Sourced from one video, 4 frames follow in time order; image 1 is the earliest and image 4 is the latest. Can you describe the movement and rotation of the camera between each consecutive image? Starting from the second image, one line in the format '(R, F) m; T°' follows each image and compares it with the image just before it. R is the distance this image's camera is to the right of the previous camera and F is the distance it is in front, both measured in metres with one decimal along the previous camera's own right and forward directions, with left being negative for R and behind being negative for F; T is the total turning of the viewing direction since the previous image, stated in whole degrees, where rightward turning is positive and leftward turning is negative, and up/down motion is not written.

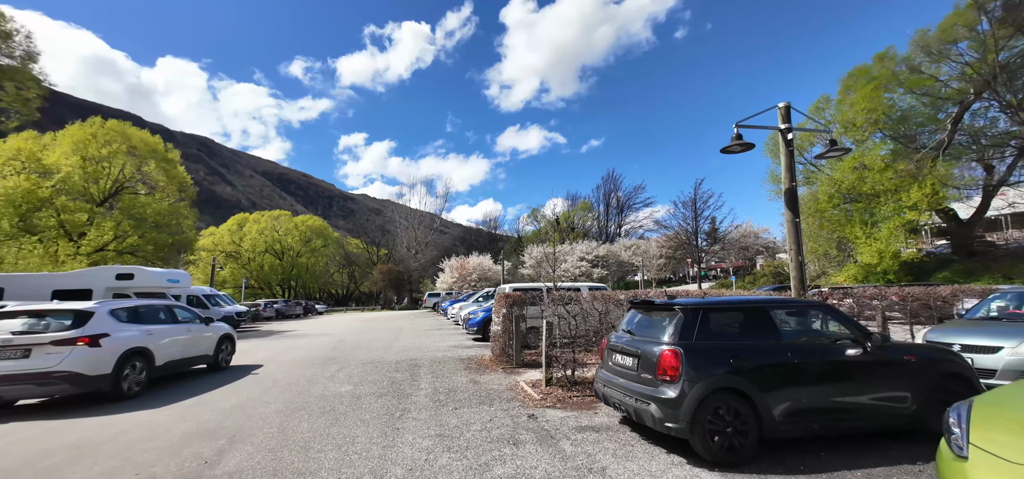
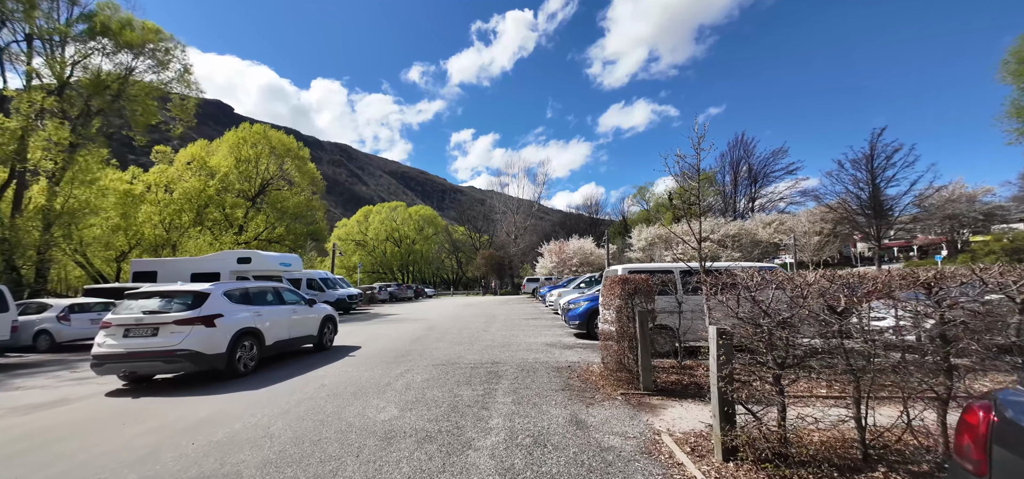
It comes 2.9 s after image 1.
(-0.2, +2.8) m; -15°
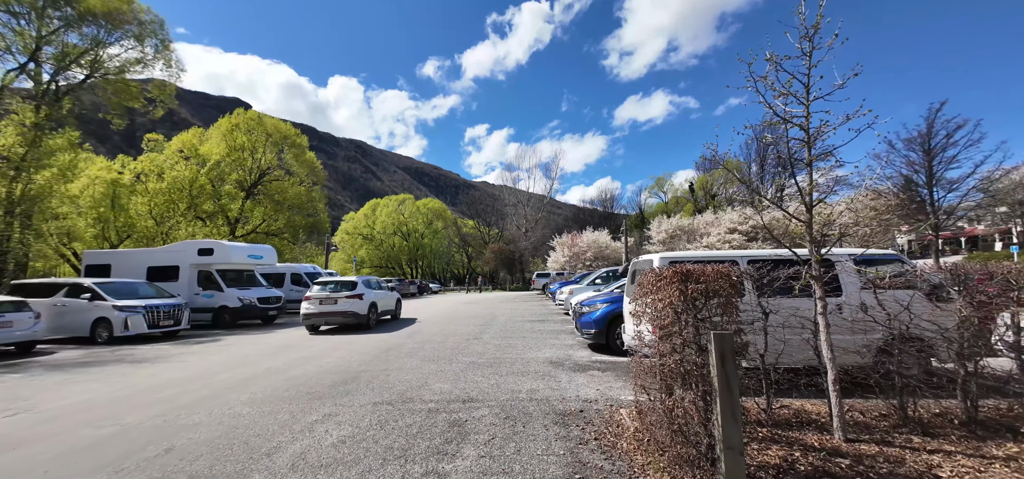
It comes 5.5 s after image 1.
(+0.4, +2.6) m; -2°
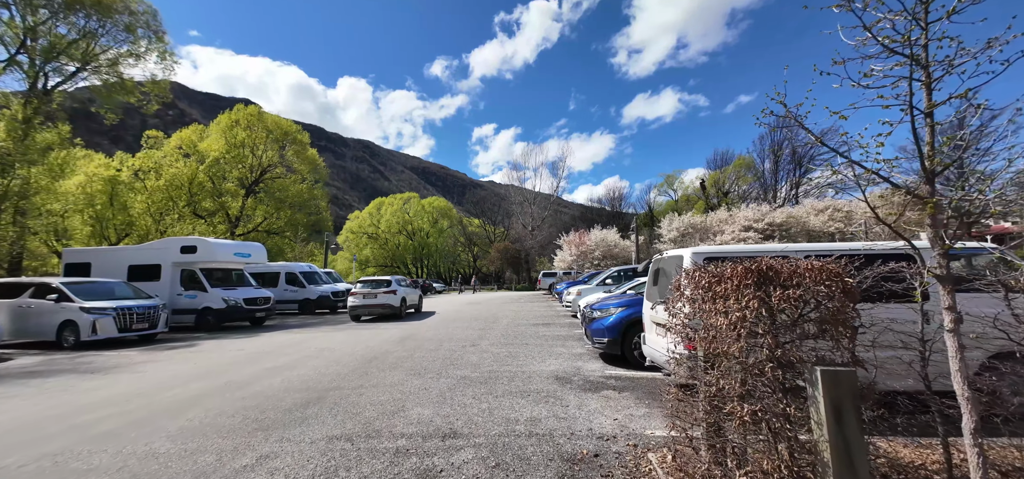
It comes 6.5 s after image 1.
(+0.1, +1.1) m; -1°
